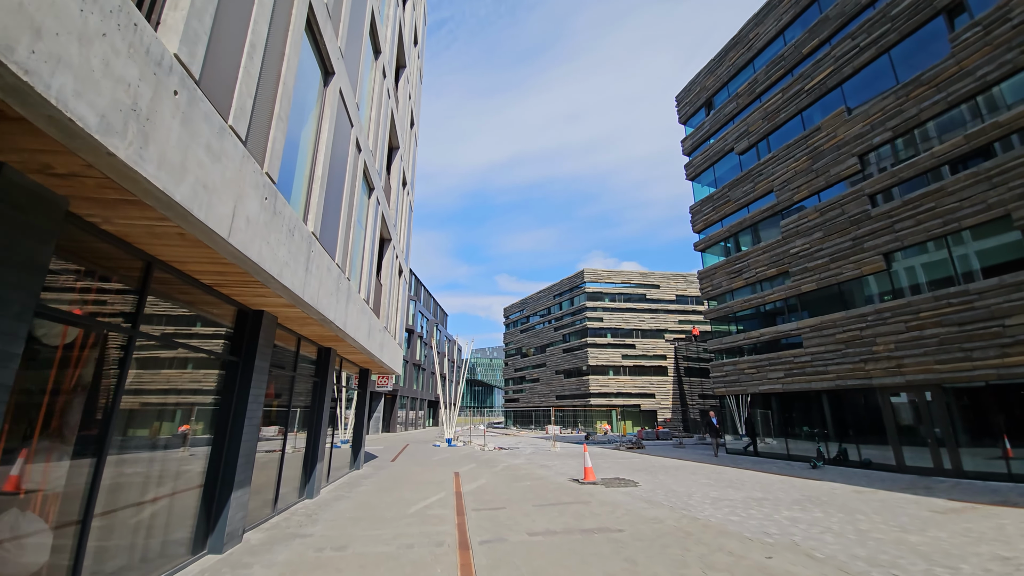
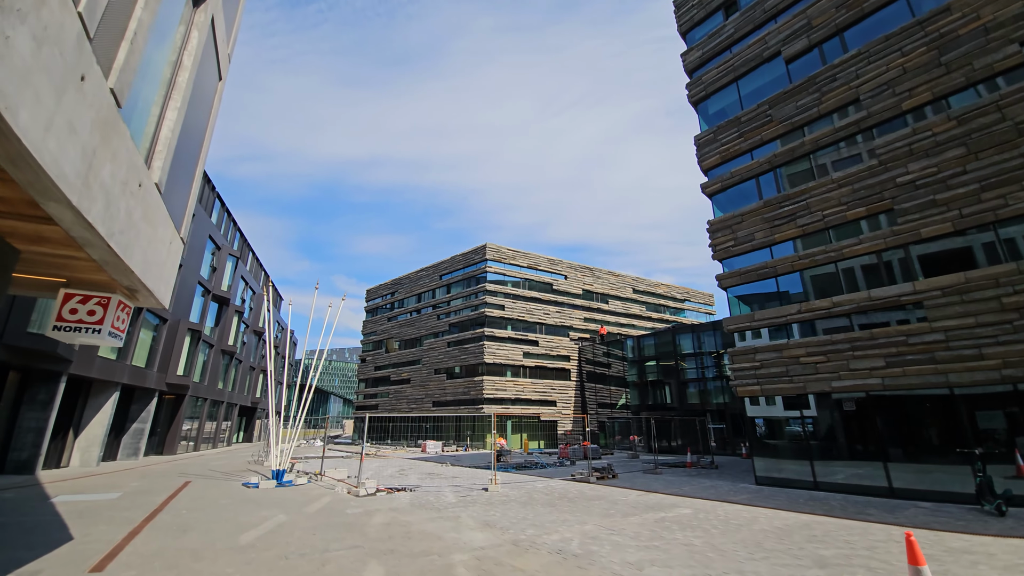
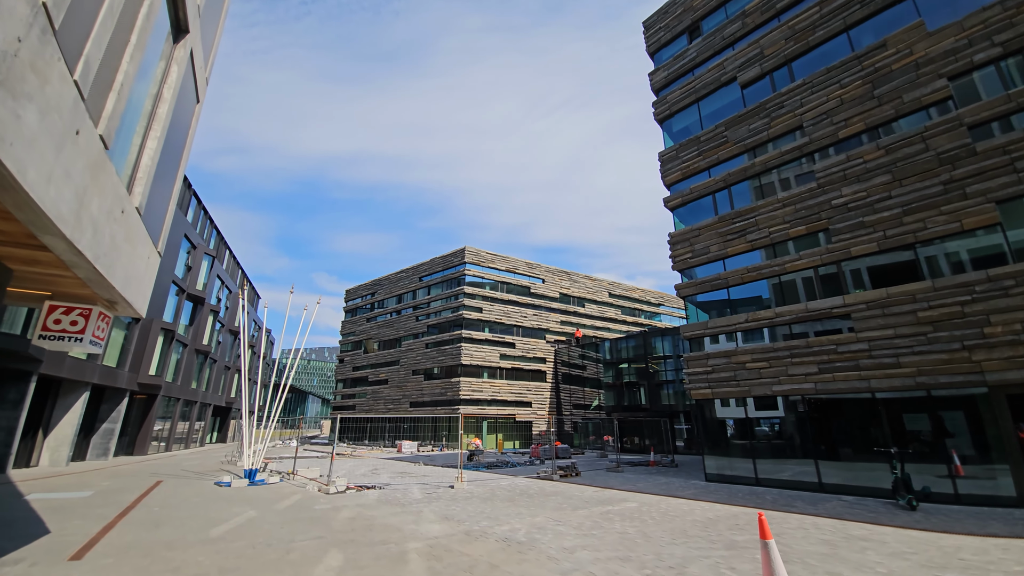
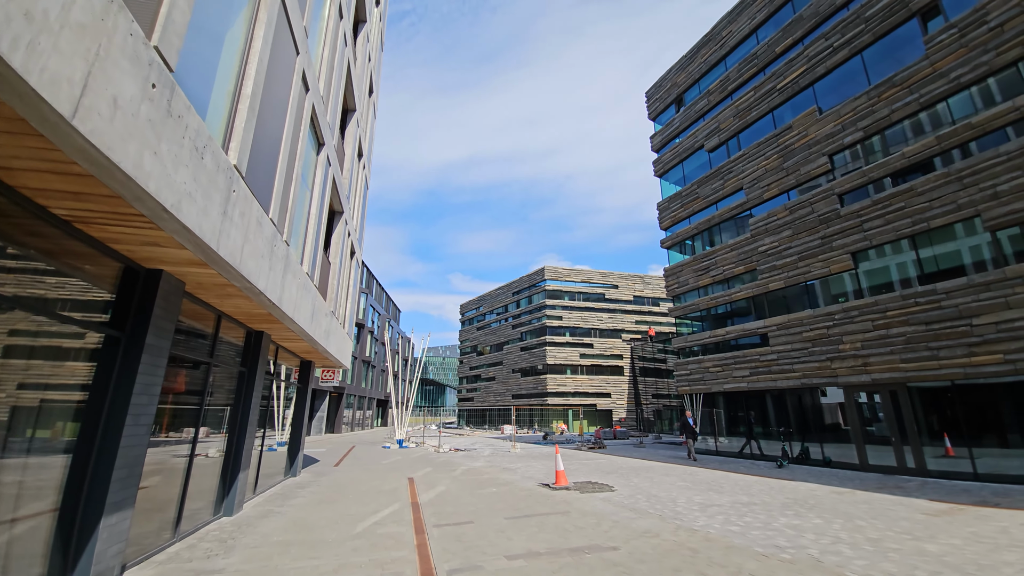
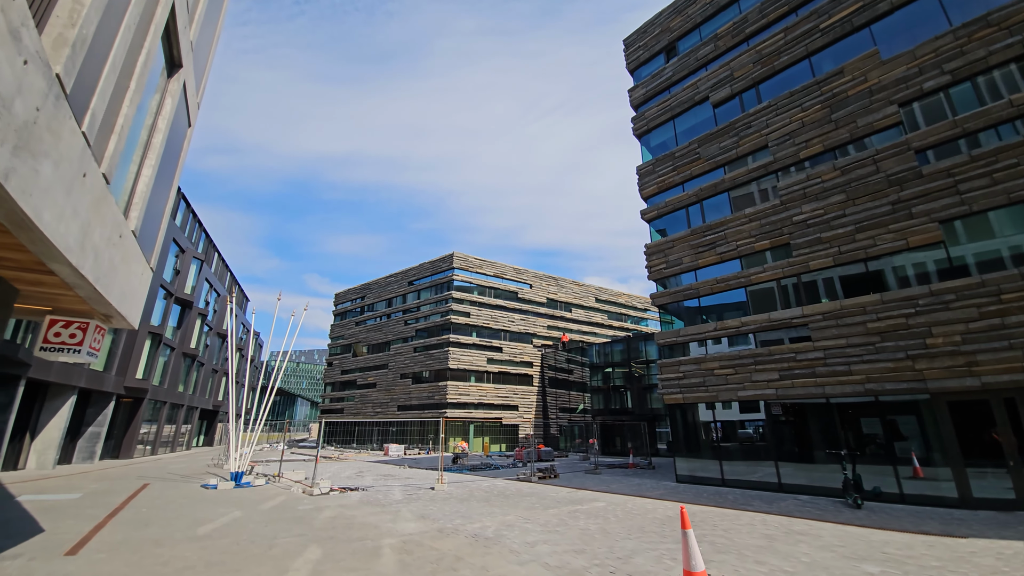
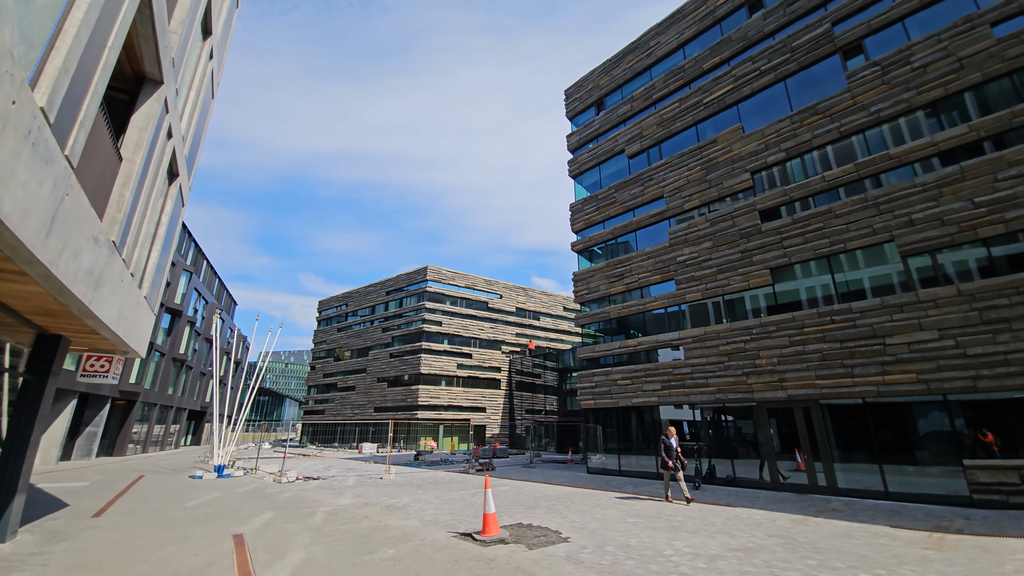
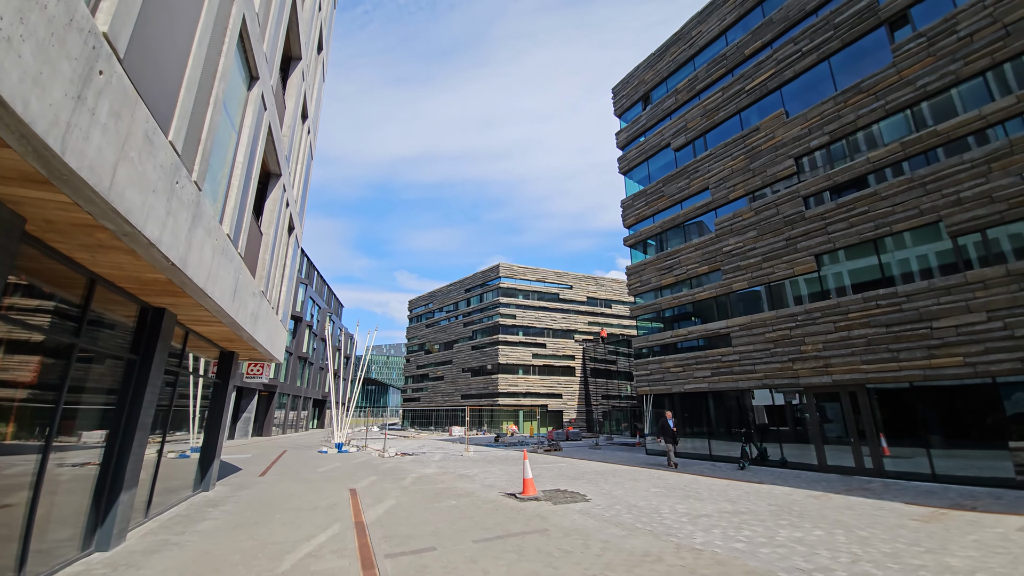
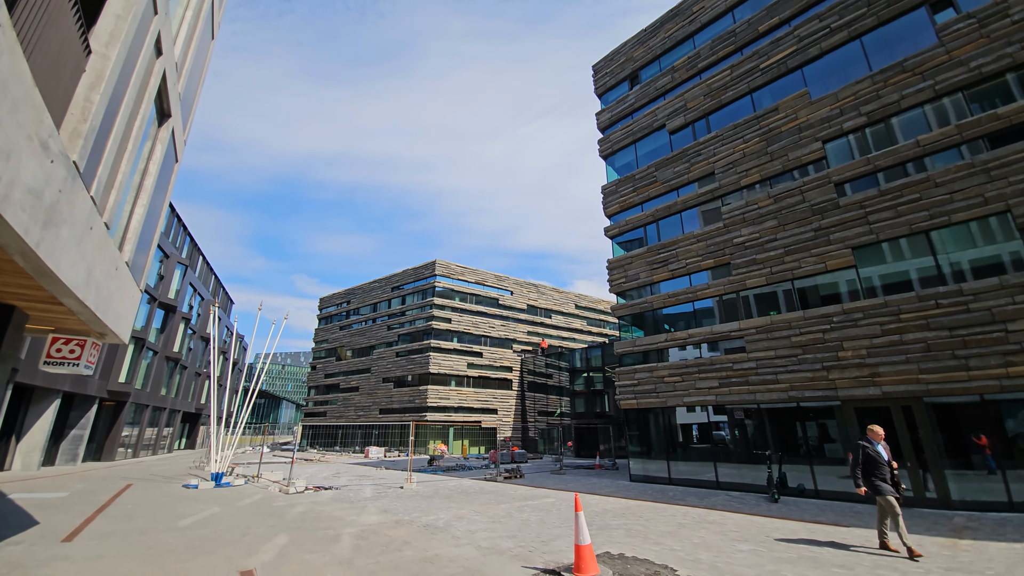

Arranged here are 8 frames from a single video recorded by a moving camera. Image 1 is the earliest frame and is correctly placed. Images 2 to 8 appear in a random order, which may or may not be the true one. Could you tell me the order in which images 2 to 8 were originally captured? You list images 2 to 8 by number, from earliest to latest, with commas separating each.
4, 7, 6, 8, 5, 3, 2
